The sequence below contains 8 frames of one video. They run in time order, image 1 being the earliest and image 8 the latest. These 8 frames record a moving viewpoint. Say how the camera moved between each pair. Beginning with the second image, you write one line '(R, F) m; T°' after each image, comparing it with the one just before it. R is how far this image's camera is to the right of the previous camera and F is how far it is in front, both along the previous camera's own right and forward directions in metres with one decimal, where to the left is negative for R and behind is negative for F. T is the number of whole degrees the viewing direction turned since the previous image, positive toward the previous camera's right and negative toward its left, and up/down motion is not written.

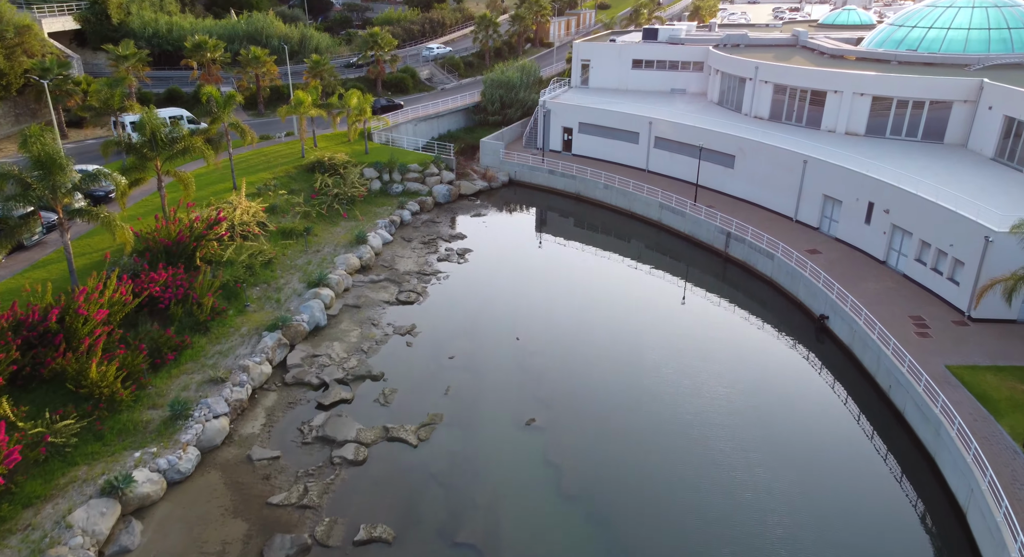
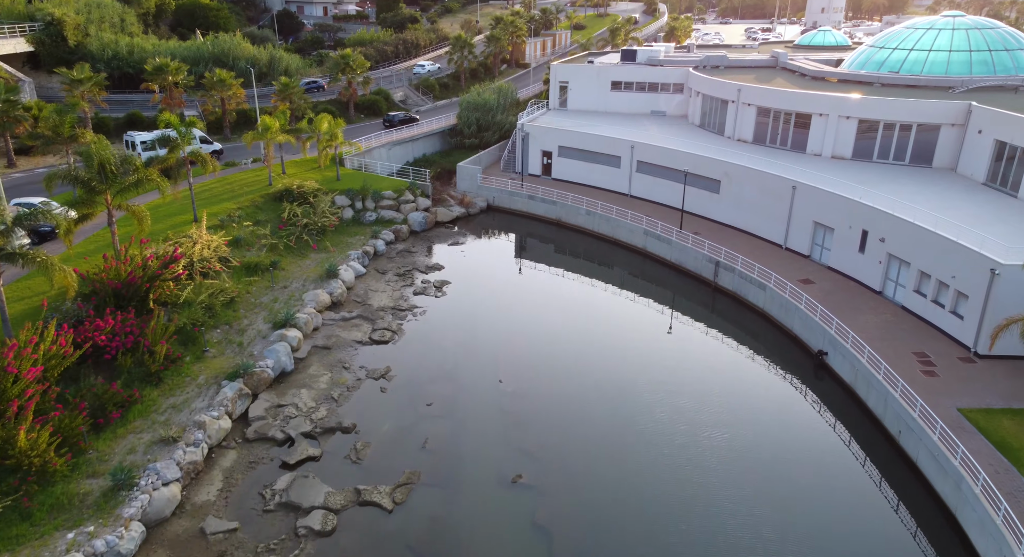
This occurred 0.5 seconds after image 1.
(-0.1, +1.5) m; +2°
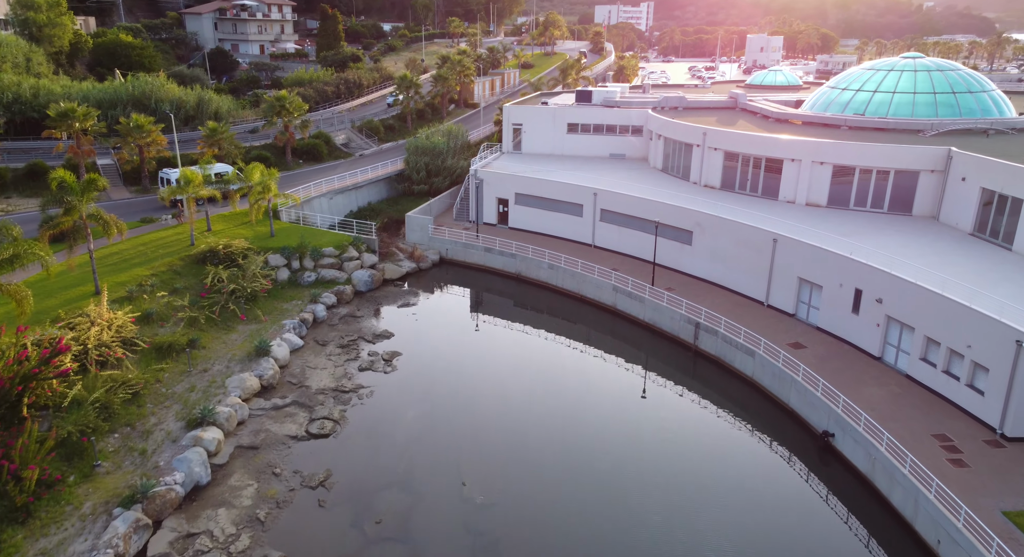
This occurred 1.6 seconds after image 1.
(-0.3, +3.2) m; +4°
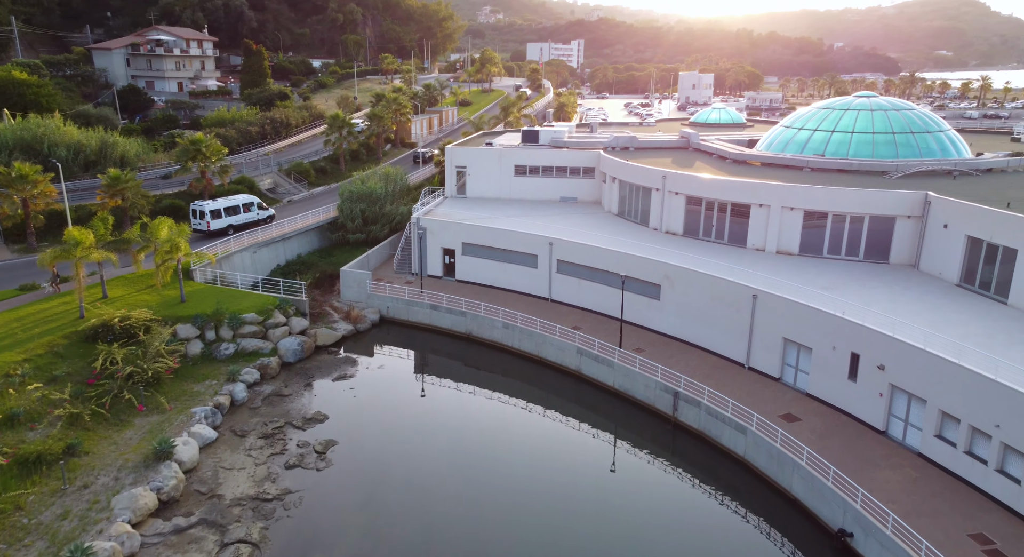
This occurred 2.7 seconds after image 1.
(-0.4, +3.3) m; +5°
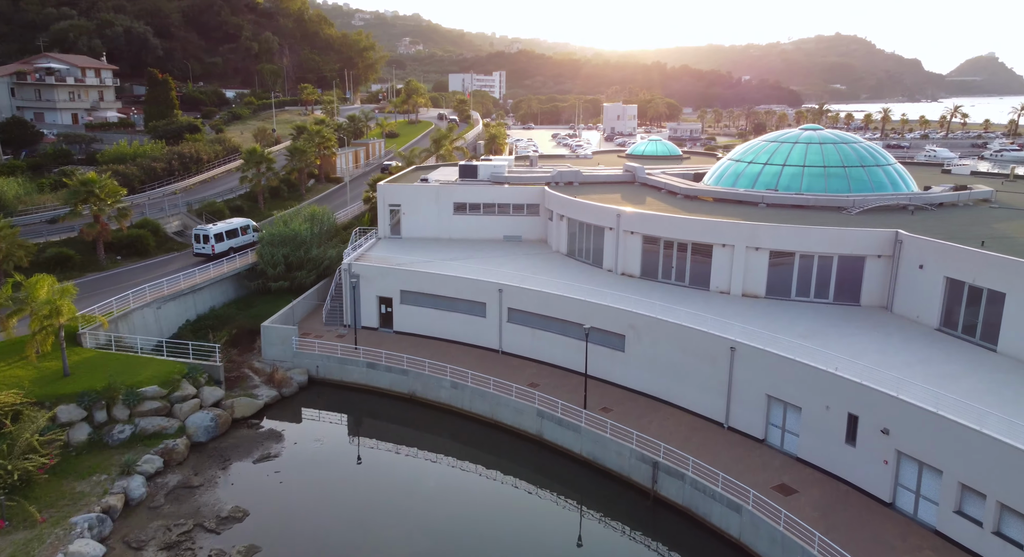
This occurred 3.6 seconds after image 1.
(-0.8, +3.0) m; +6°
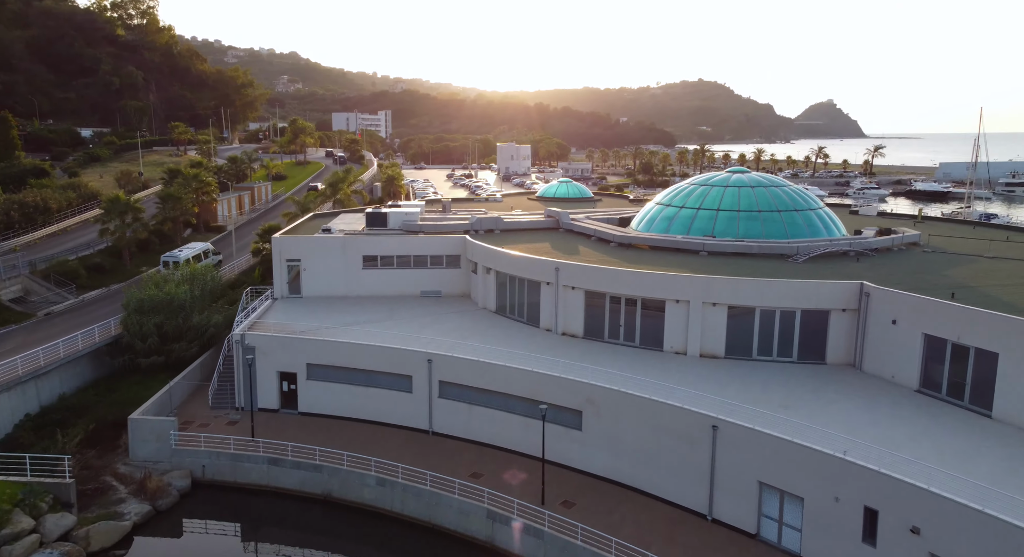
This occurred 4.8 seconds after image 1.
(-1.4, +3.9) m; +9°
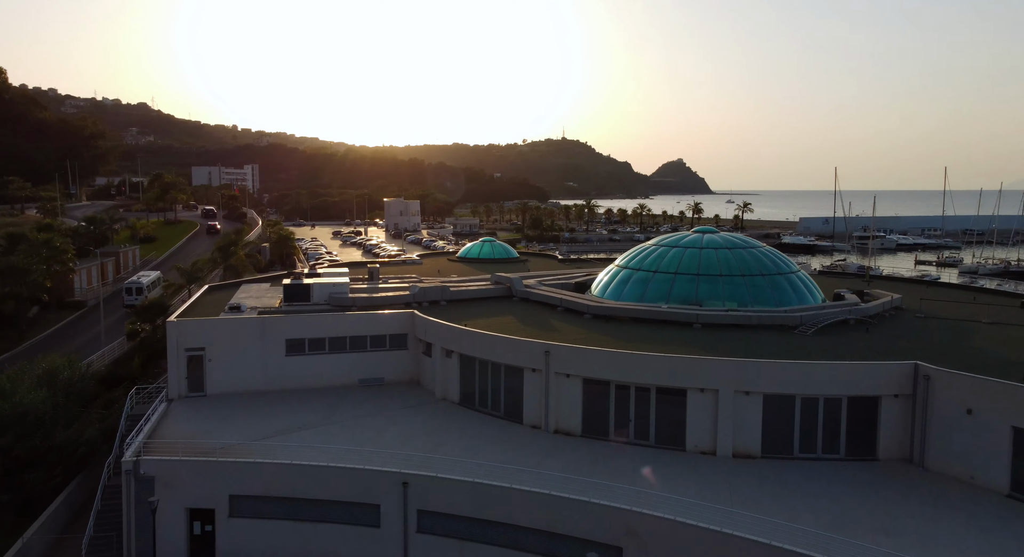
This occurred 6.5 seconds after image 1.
(-3.4, +5.4) m; +10°
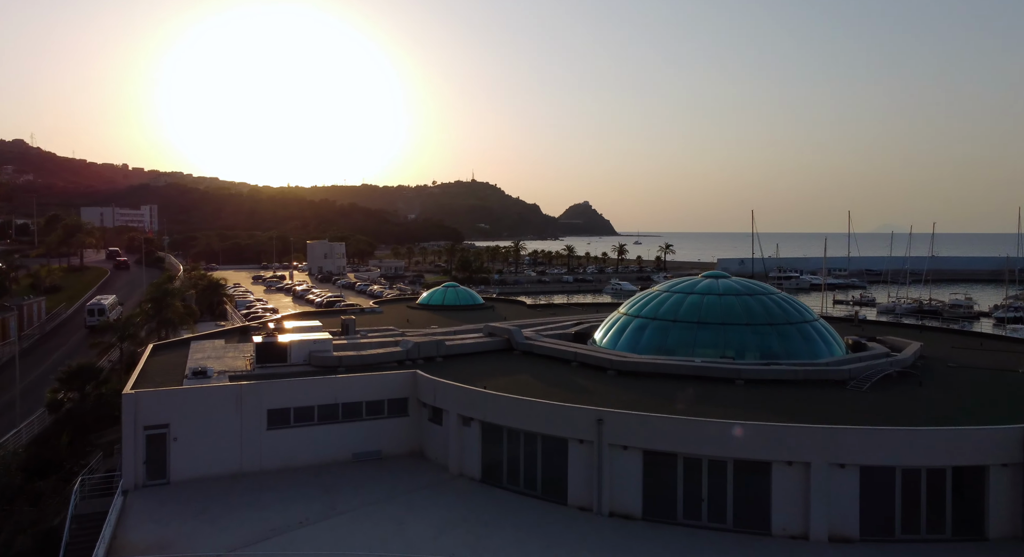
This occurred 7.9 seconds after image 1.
(-3.9, +3.6) m; +7°
